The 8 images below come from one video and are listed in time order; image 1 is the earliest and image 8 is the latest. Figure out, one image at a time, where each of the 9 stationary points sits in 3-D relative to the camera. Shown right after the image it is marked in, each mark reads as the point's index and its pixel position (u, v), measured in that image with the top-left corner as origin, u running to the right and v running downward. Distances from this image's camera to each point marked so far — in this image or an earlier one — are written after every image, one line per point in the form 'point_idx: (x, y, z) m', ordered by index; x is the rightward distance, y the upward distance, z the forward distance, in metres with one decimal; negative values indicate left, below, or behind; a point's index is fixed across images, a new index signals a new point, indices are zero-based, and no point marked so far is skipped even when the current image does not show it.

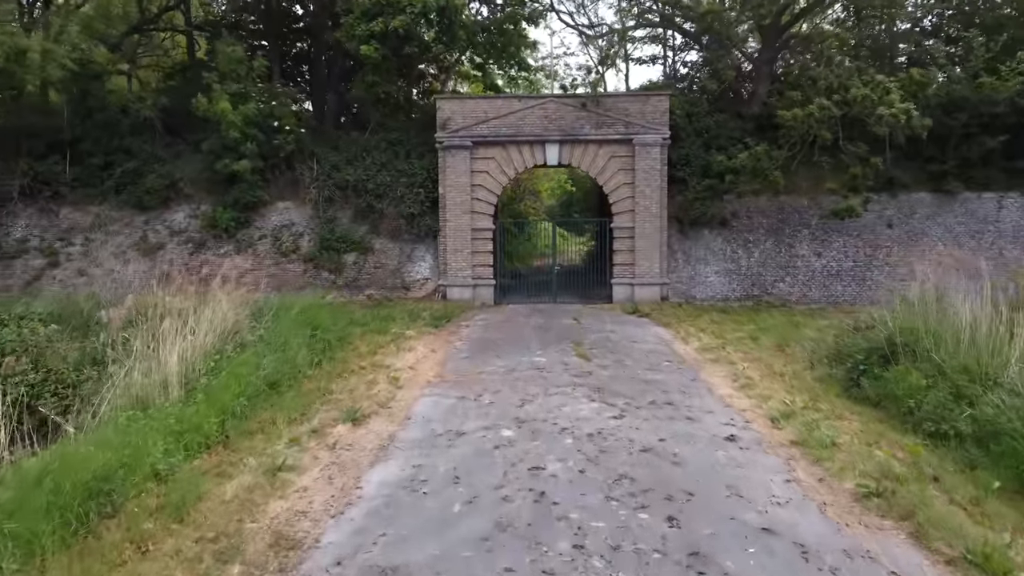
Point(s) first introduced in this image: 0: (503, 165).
0: (-0.2, +2.9, +19.1) m
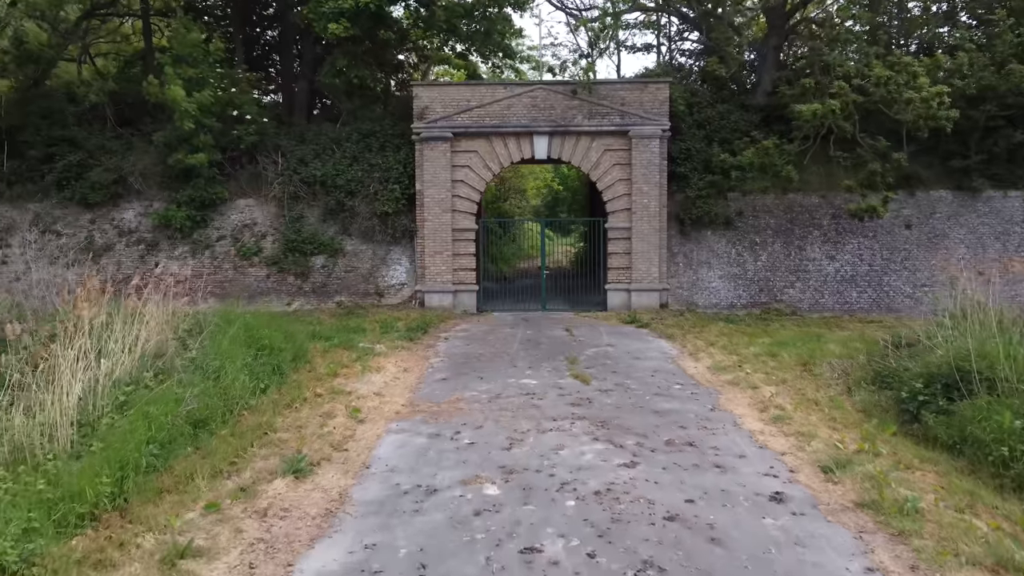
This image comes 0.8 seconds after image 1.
0: (-0.5, +2.7, +17.3) m
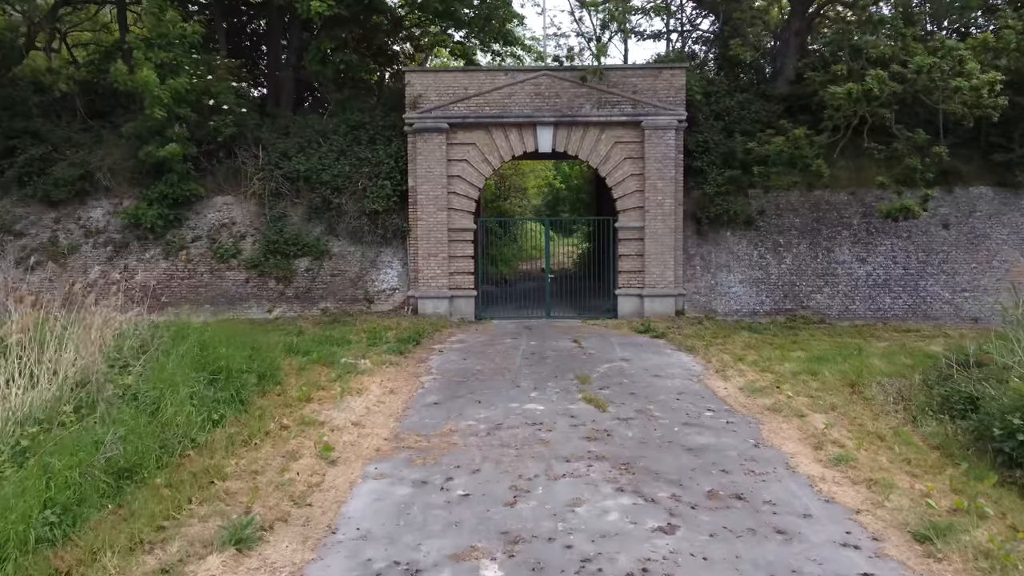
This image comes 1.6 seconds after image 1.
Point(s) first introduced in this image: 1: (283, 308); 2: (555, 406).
0: (-0.5, +2.6, +15.9) m
1: (-4.5, -0.4, +16.3) m
2: (+0.5, -1.3, +9.0) m
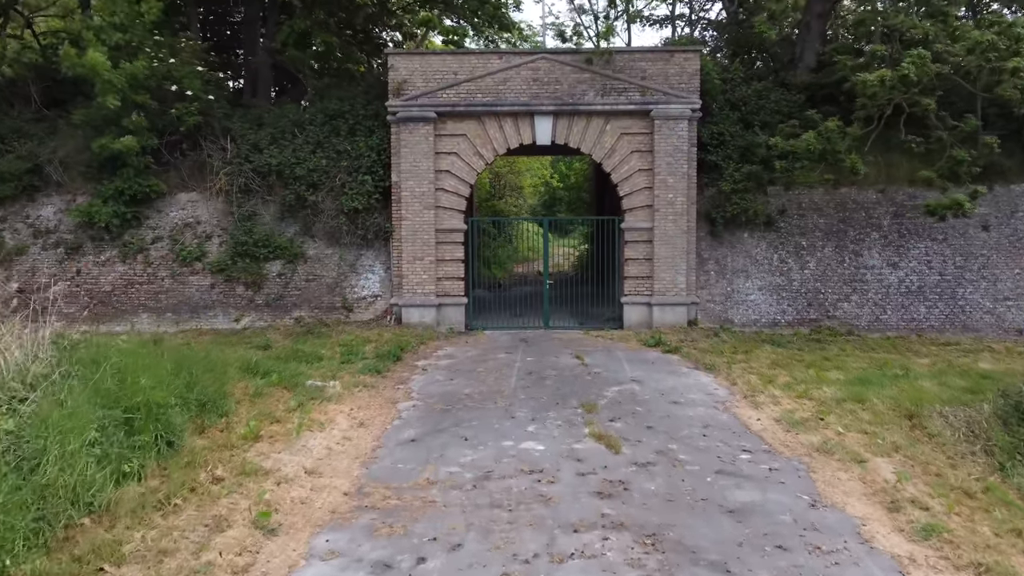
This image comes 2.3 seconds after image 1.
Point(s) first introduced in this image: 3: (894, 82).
0: (-0.6, +2.5, +14.3) m
1: (-4.6, -0.5, +14.7) m
2: (+0.4, -1.4, +7.4) m
3: (+5.7, +3.1, +12.4) m
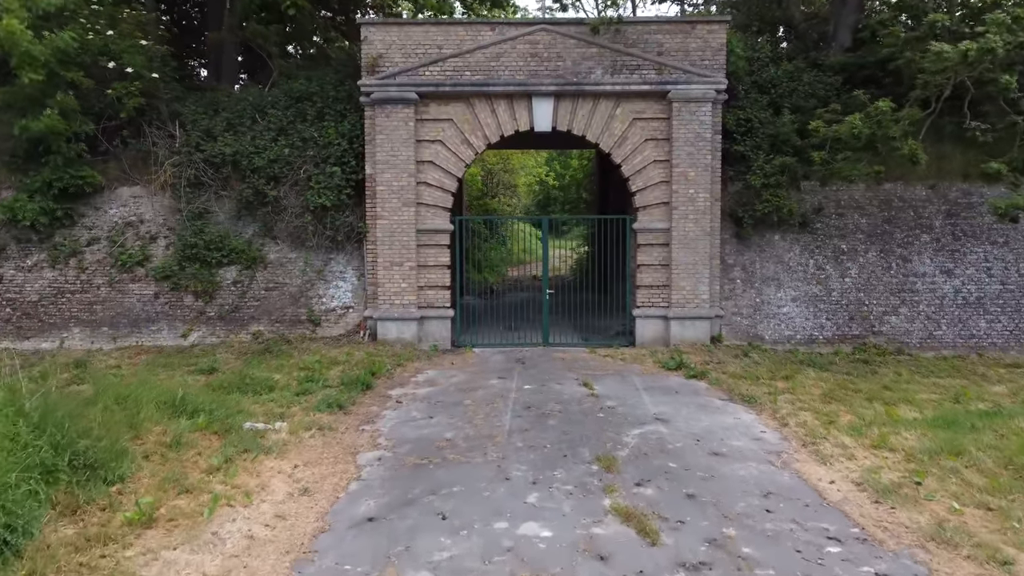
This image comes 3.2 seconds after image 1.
0: (-0.7, +2.3, +12.2) m
1: (-4.7, -0.7, +12.6) m
2: (+0.4, -1.6, +5.3) m
3: (+5.6, +2.9, +10.4) m
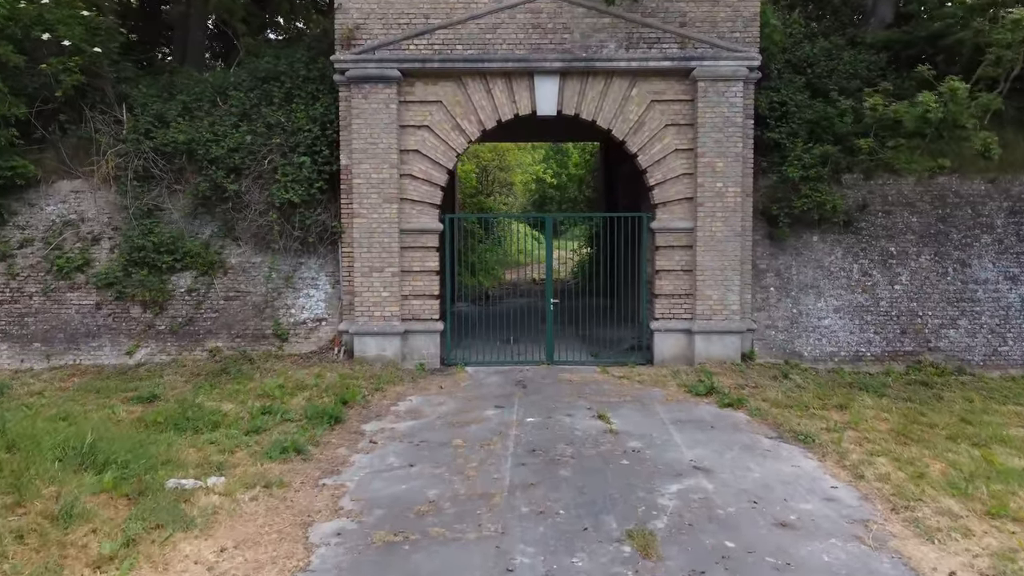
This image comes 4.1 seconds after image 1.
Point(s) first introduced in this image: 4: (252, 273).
0: (-0.7, +2.2, +10.5) m
1: (-4.8, -0.8, +10.9) m
2: (+0.4, -1.7, +3.6) m
3: (+5.6, +2.8, +8.7) m
4: (-3.5, +0.2, +11.0) m
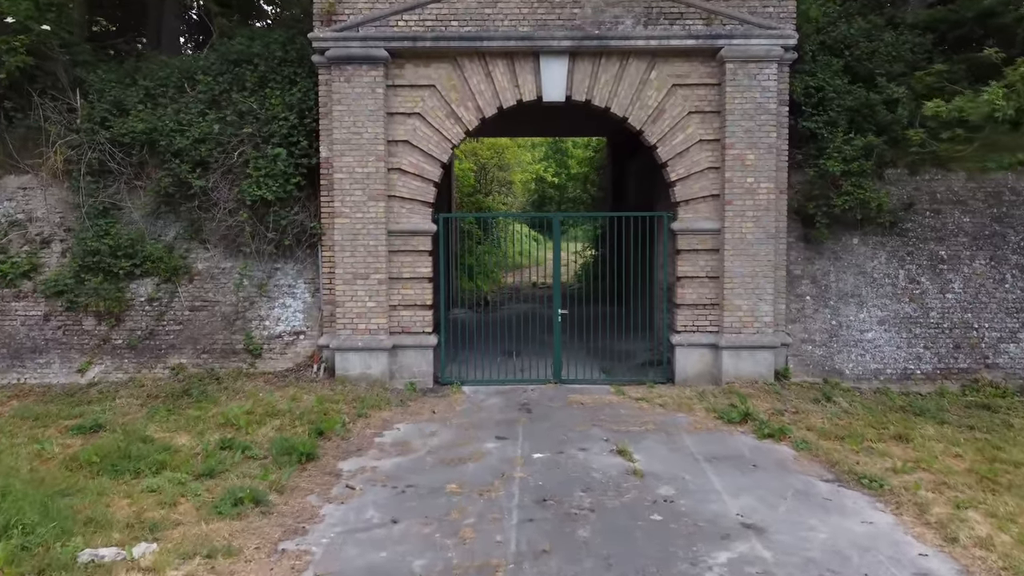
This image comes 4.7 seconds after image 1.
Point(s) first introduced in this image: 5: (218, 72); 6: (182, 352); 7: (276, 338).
0: (-0.7, +2.1, +9.3) m
1: (-4.7, -0.9, +9.6) m
2: (+0.4, -1.8, +2.4) m
3: (+5.7, +2.7, +7.5) m
4: (-3.4, +0.1, +9.8) m
5: (-3.6, +2.6, +10.1) m
6: (-3.9, -0.7, +9.7) m
7: (-2.8, -0.6, +9.7) m
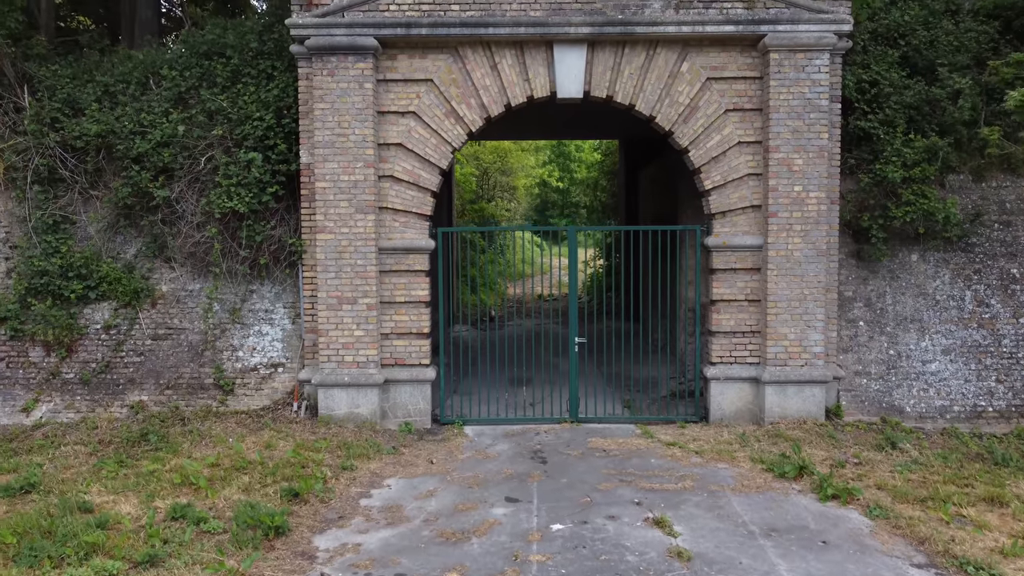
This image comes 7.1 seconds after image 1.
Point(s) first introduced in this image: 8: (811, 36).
0: (-0.6, +1.9, +8.0) m
1: (-4.6, -1.2, +8.4) m
2: (+0.5, -2.0, +1.1) m
3: (+5.8, +2.5, +6.2) m
4: (-3.3, -0.2, +8.5) m
5: (-3.5, +2.4, +8.8) m
6: (-3.8, -1.0, +8.4) m
7: (-2.7, -0.8, +8.4) m
8: (+2.8, +2.4, +7.7) m
